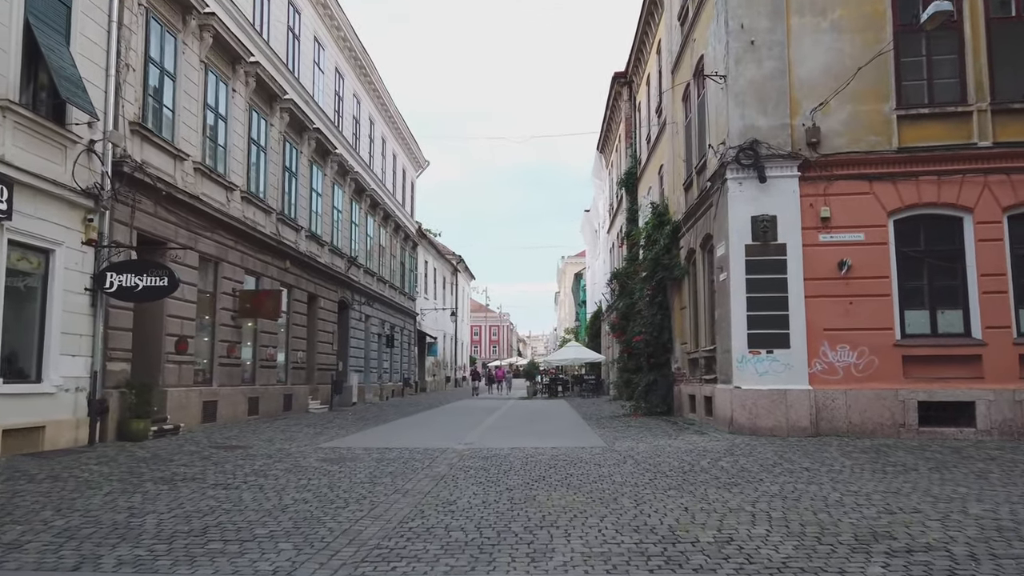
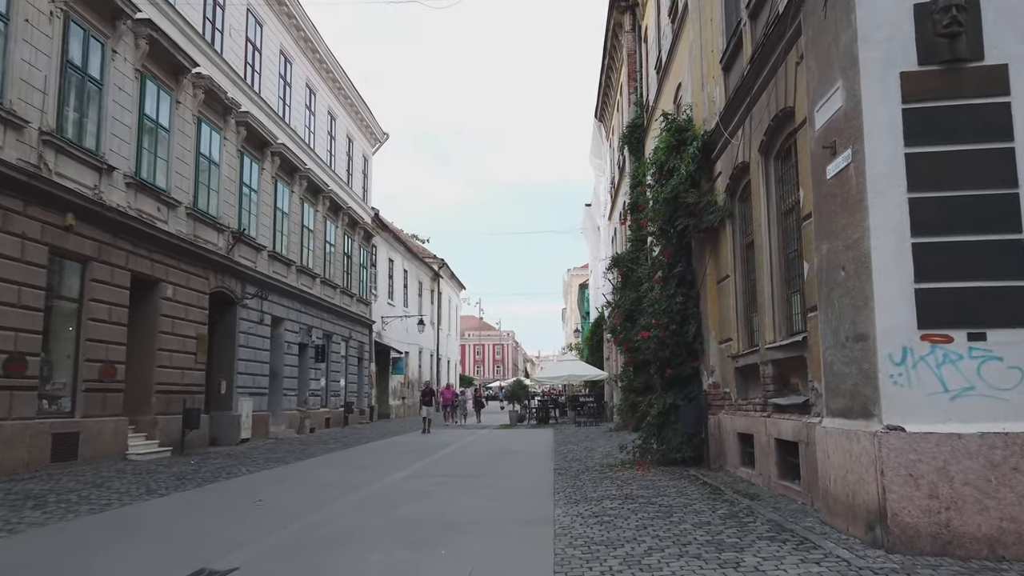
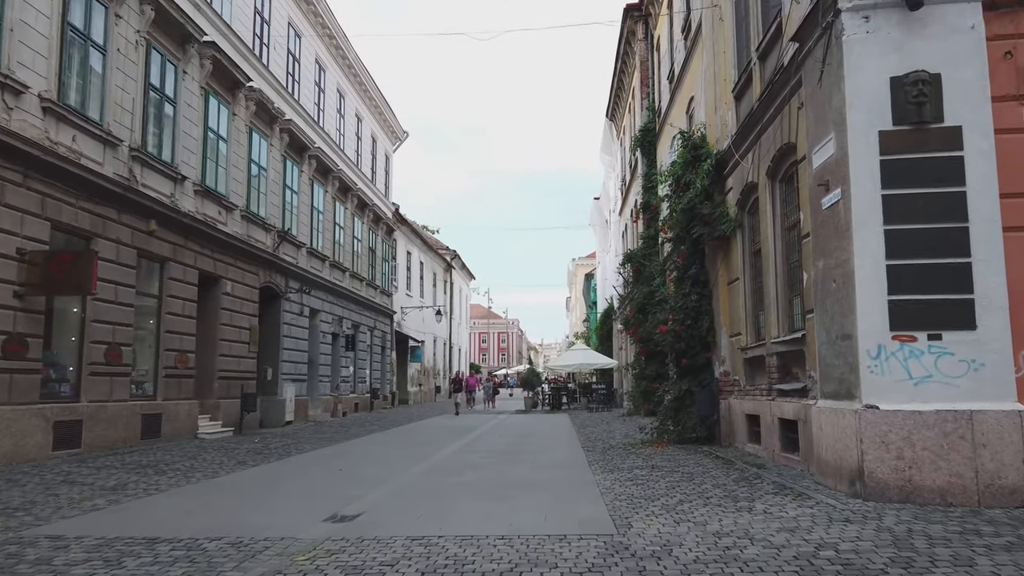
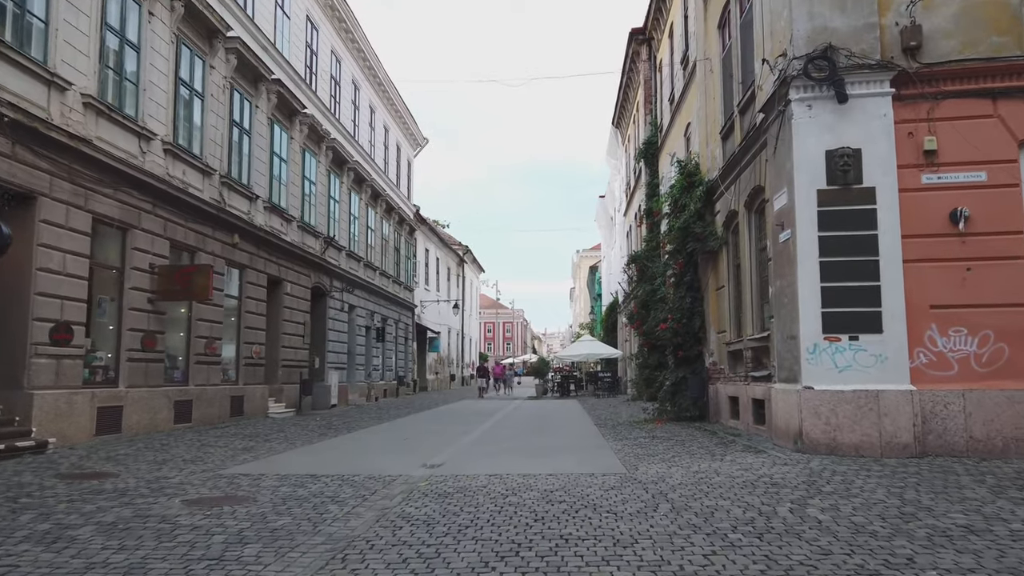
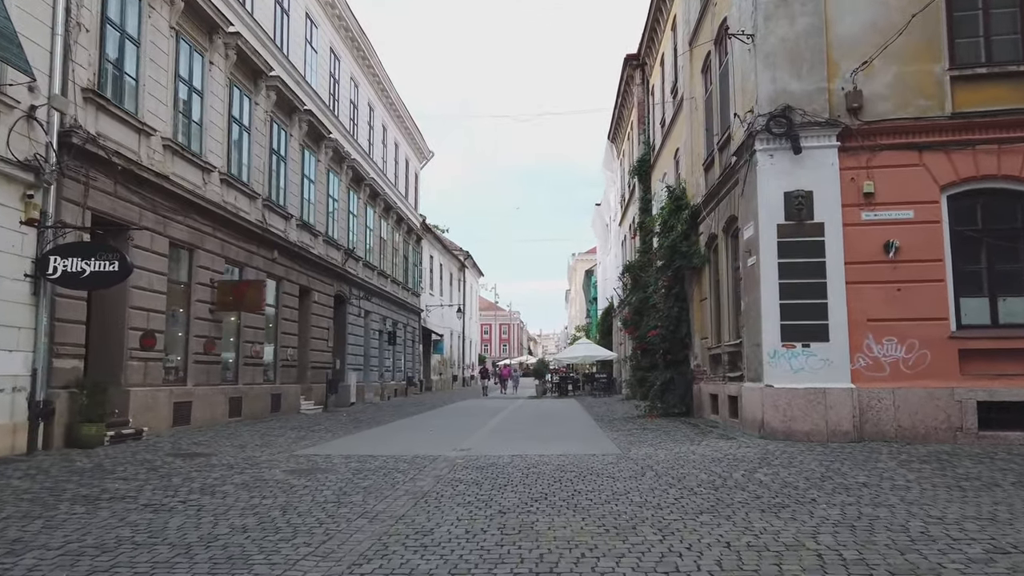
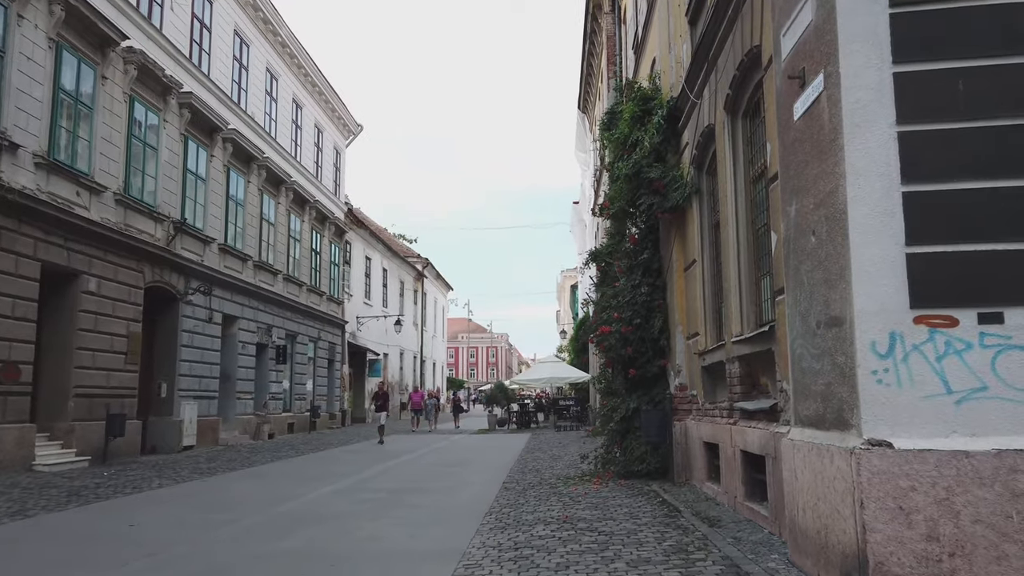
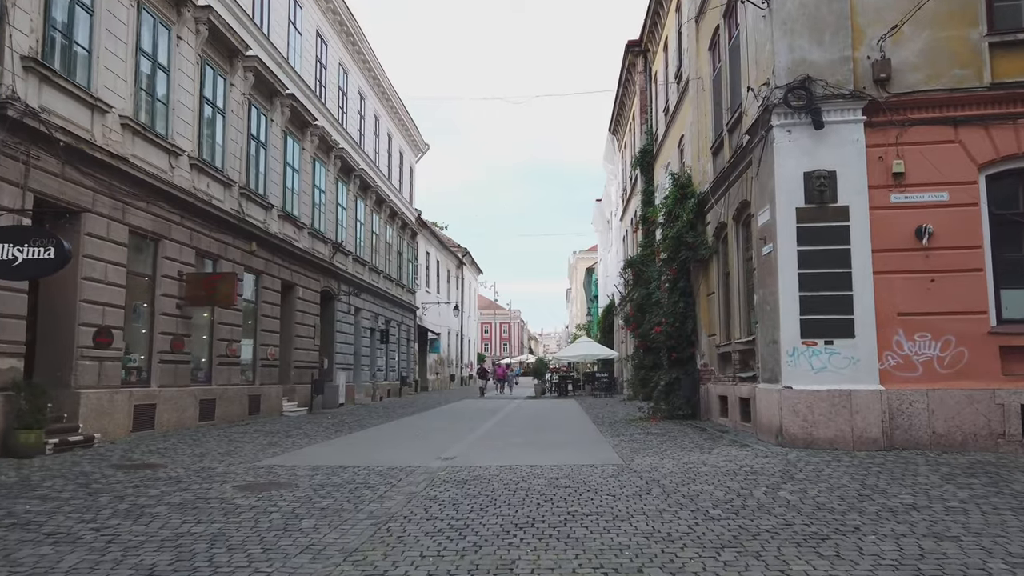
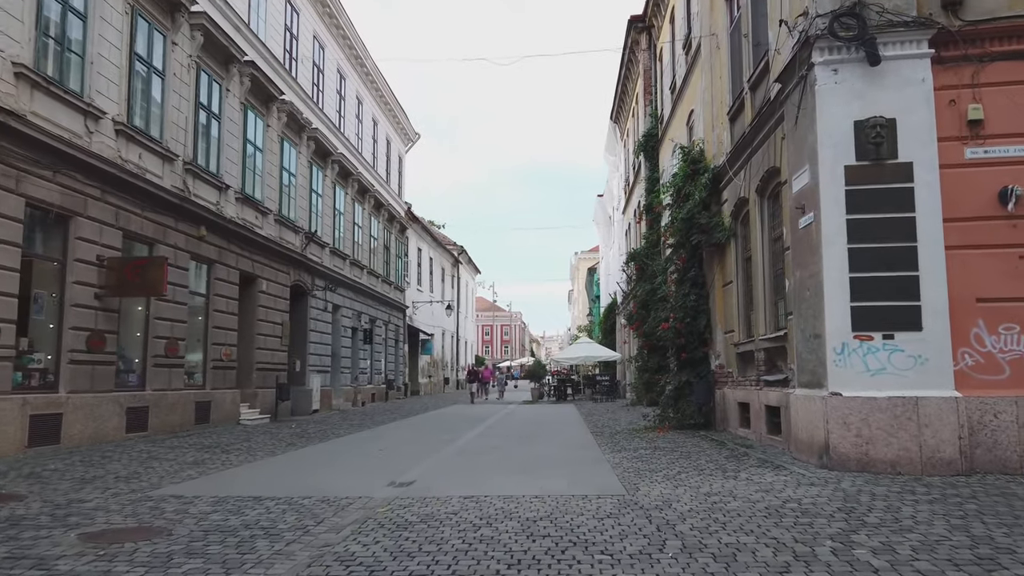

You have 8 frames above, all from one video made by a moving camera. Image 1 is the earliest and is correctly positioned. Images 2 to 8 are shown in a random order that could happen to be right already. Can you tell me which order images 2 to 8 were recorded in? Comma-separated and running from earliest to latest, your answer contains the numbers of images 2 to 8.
5, 7, 4, 8, 3, 2, 6
